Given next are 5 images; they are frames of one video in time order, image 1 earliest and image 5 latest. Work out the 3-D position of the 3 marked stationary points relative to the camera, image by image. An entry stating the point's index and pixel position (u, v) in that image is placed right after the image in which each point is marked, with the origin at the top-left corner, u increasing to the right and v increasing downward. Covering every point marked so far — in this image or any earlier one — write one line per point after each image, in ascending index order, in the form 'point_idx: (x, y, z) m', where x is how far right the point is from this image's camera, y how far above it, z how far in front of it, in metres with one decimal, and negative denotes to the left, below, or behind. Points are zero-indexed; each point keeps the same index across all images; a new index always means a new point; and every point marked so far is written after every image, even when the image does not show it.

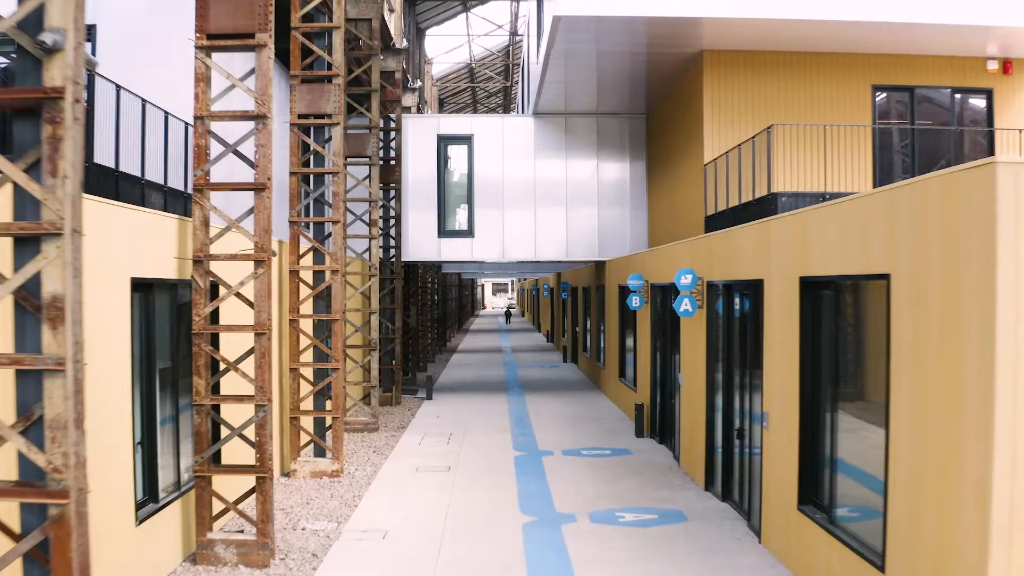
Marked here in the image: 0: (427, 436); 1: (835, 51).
0: (-0.9, -1.6, +11.8) m
1: (+3.6, +2.6, +11.9) m
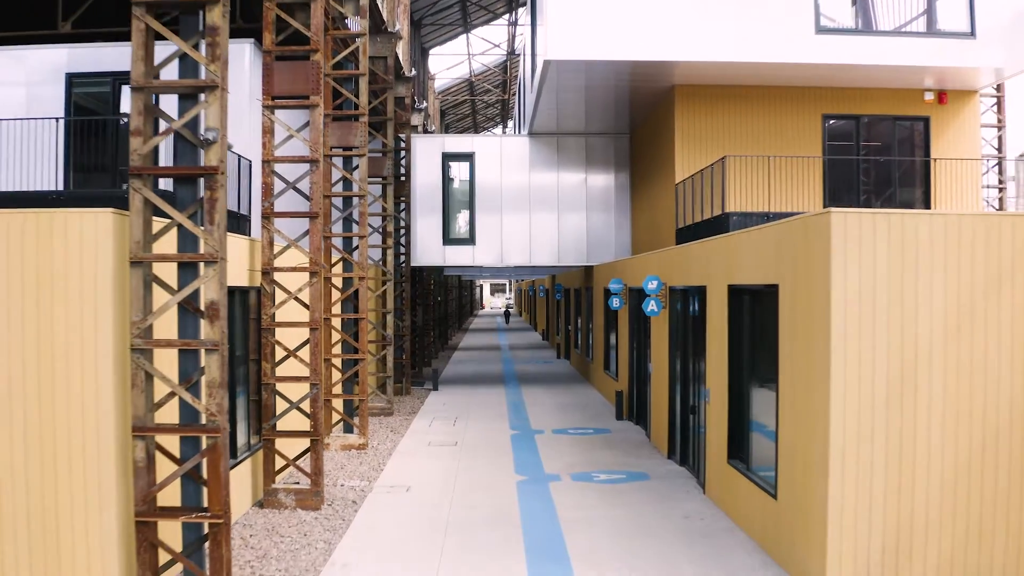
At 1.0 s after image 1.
0: (-1.0, -1.7, +13.6) m
1: (+3.5, +2.6, +13.8) m
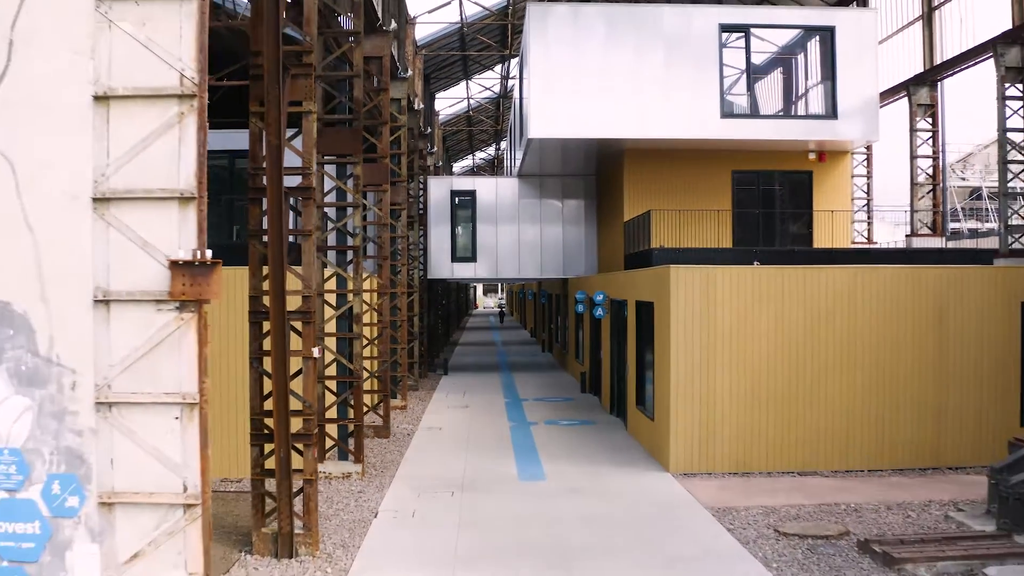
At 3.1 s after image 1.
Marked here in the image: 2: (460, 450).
0: (-1.1, -1.8, +18.8) m
1: (+3.4, +2.4, +18.9) m
2: (-0.6, -1.9, +12.5) m
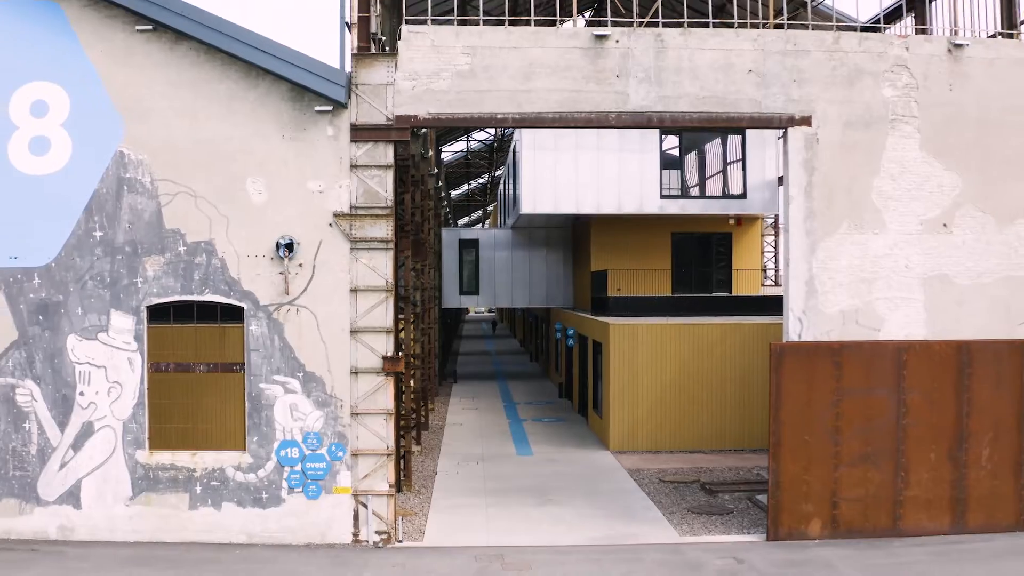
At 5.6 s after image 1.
0: (-1.2, -2.6, +25.5) m
1: (+3.3, +1.6, +25.7) m
2: (-0.6, -2.7, +19.2) m
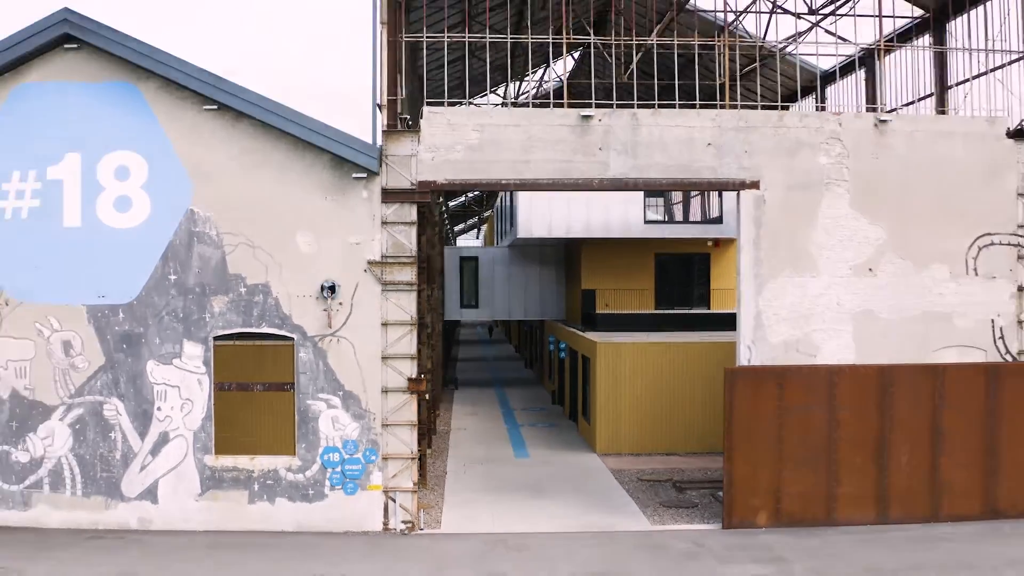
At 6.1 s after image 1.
0: (-1.2, -3.0, +28.0) m
1: (+3.3, +1.2, +28.3) m
2: (-0.6, -3.1, +21.8) m
